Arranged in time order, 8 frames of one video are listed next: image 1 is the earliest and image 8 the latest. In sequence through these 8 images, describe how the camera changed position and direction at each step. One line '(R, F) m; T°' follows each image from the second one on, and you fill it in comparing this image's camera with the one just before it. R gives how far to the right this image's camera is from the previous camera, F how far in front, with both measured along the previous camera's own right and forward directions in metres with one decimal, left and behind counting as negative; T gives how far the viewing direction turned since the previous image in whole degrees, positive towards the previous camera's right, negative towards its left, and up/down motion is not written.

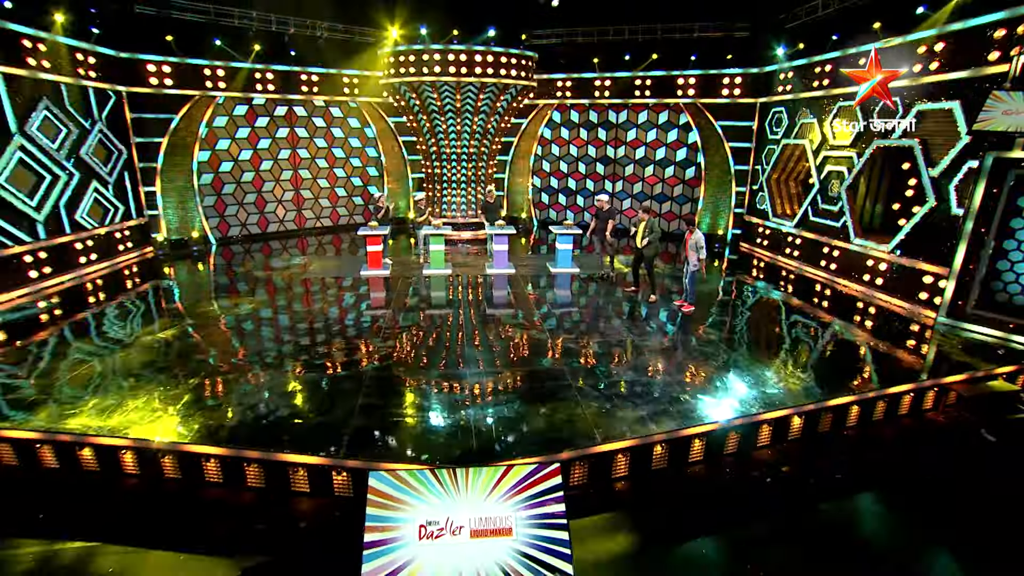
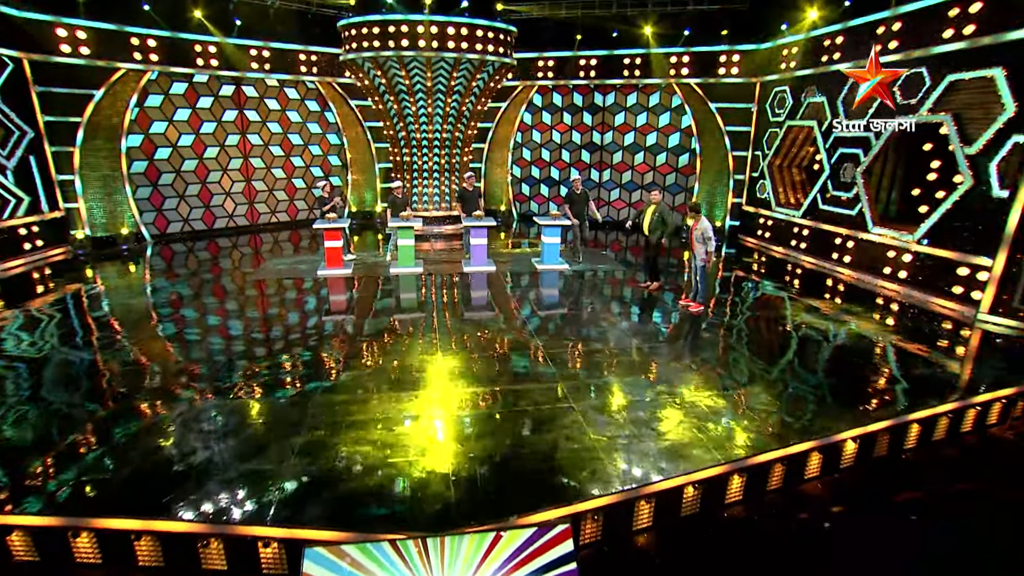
(-0.1, +1.2) m; +3°
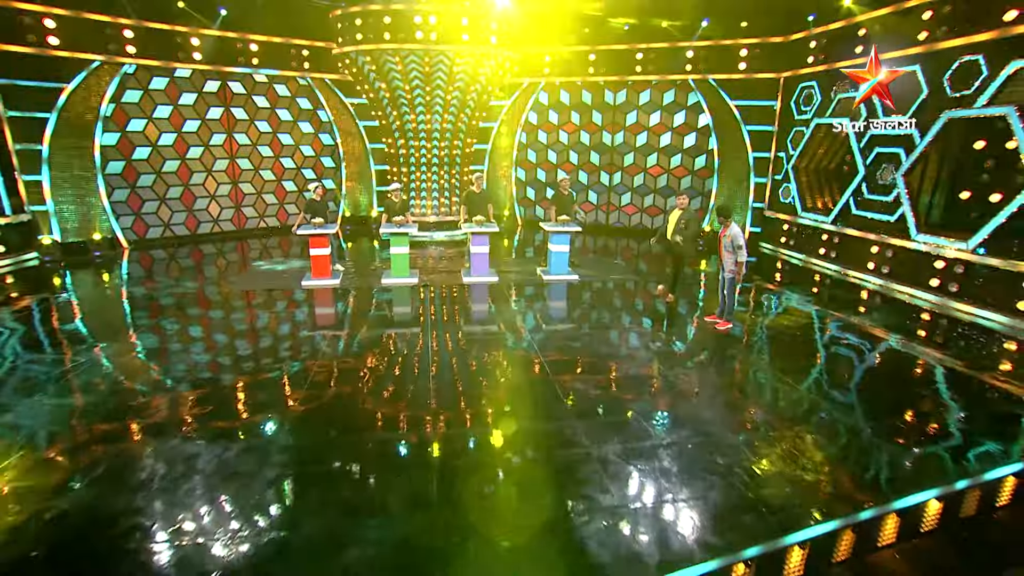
(0.0, +0.8) m; 0°
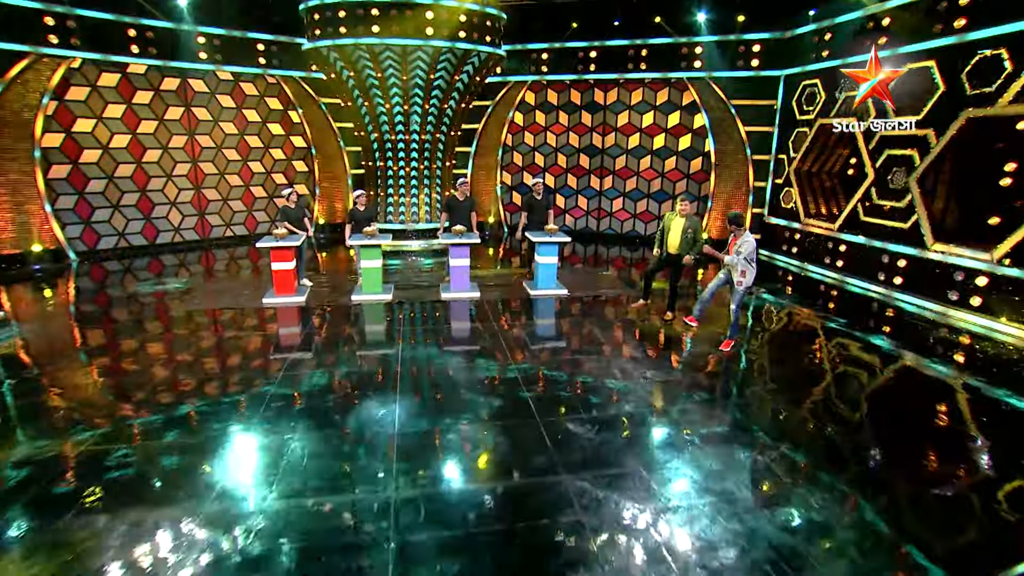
(+0.1, +0.7) m; +1°
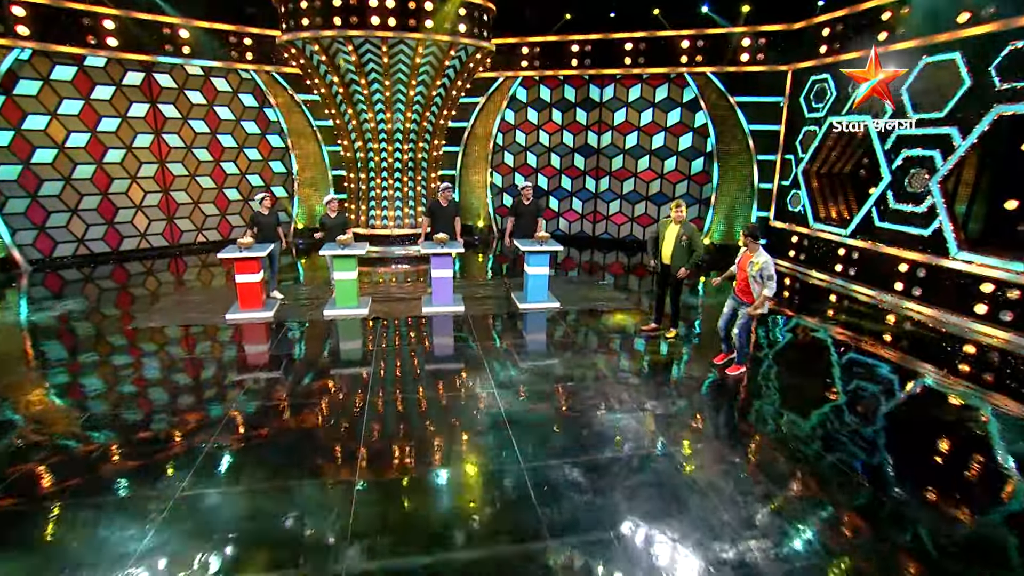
(+0.1, +0.6) m; +1°
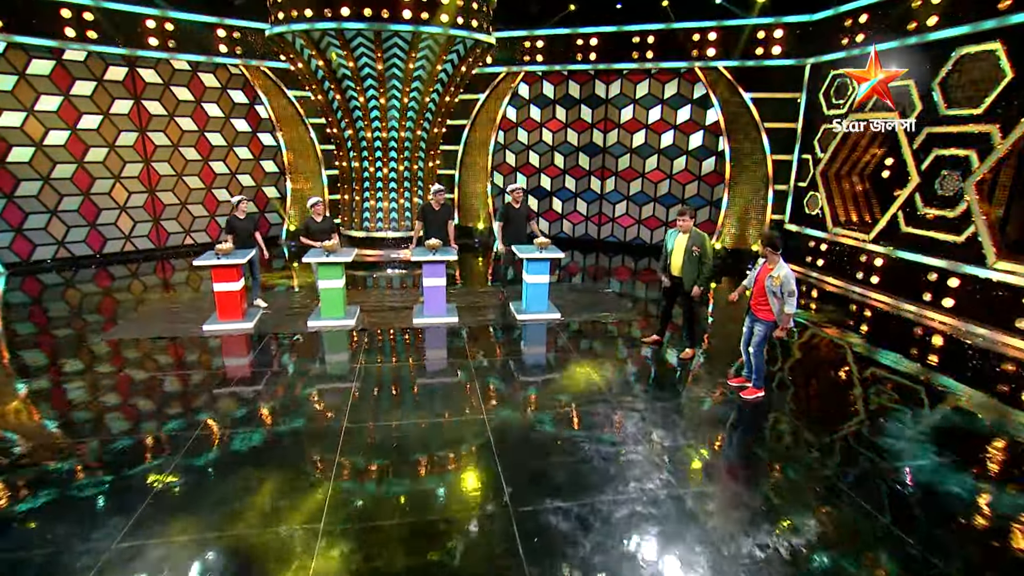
(+0.1, +0.5) m; -1°
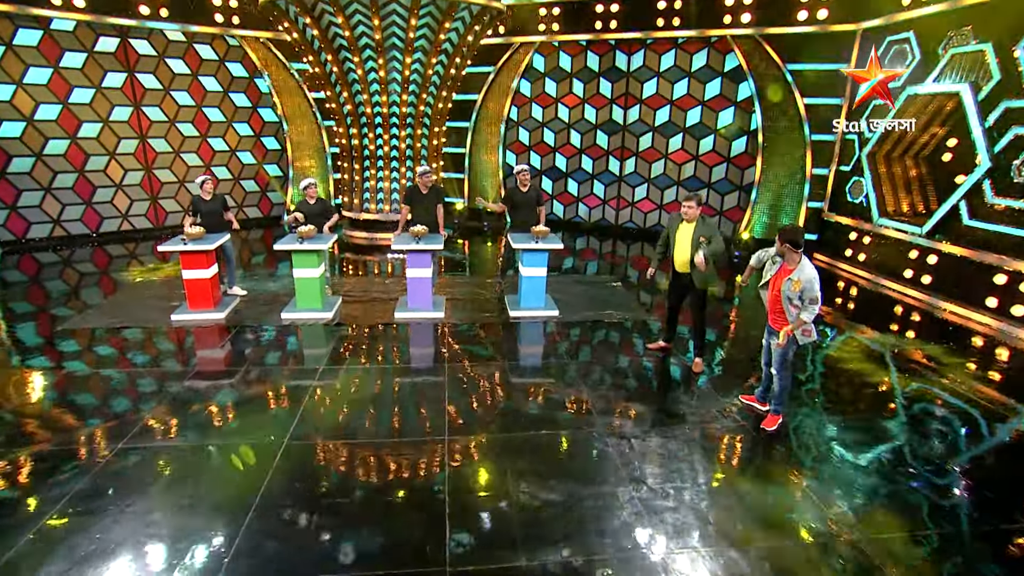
(+0.4, +0.6) m; -3°
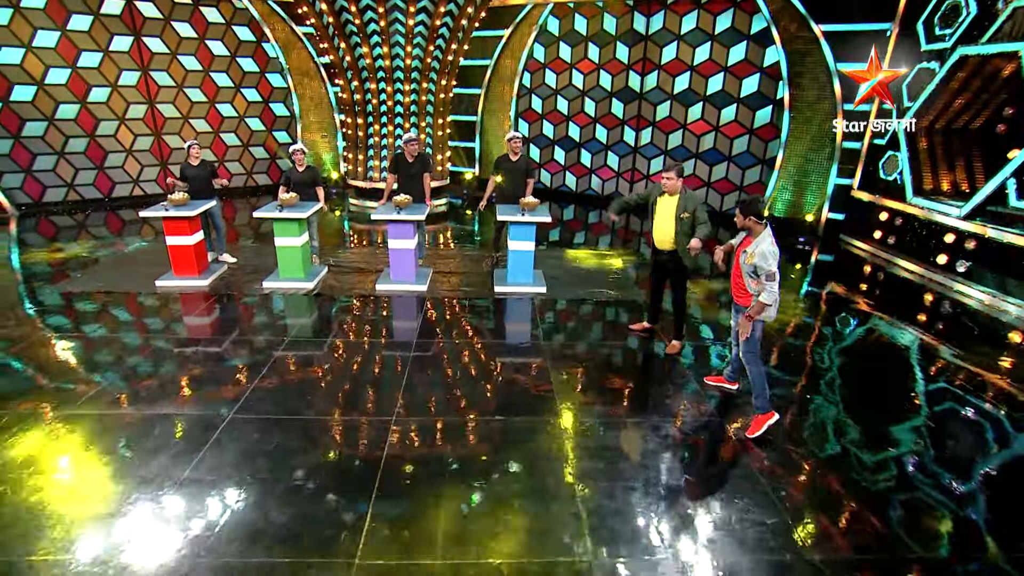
(+0.5, +0.3) m; -4°
